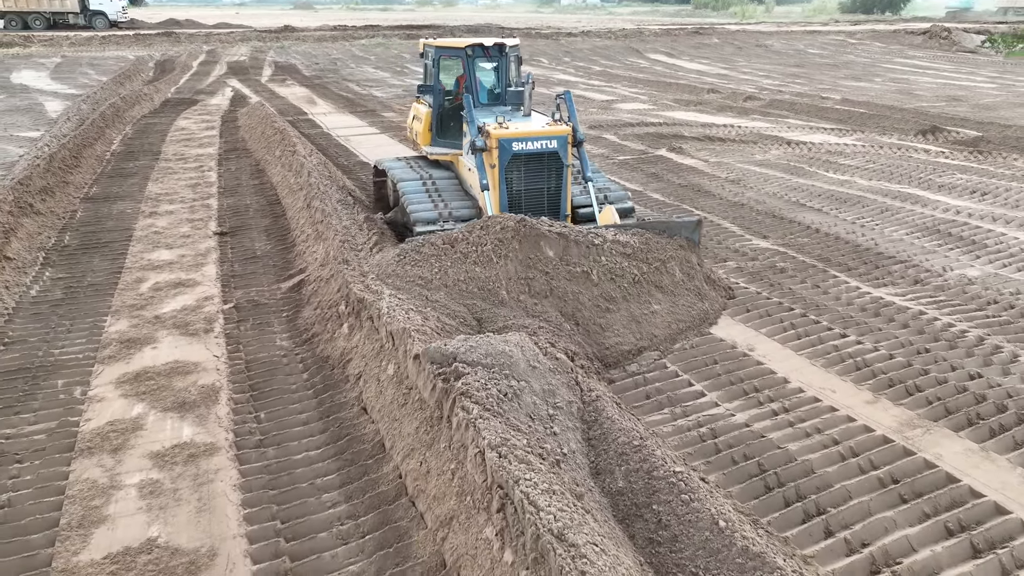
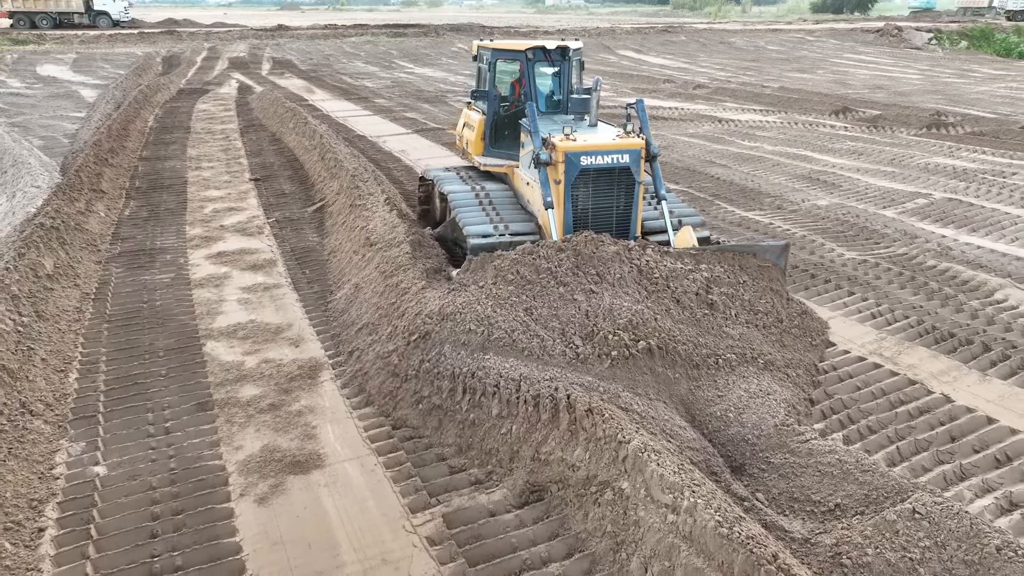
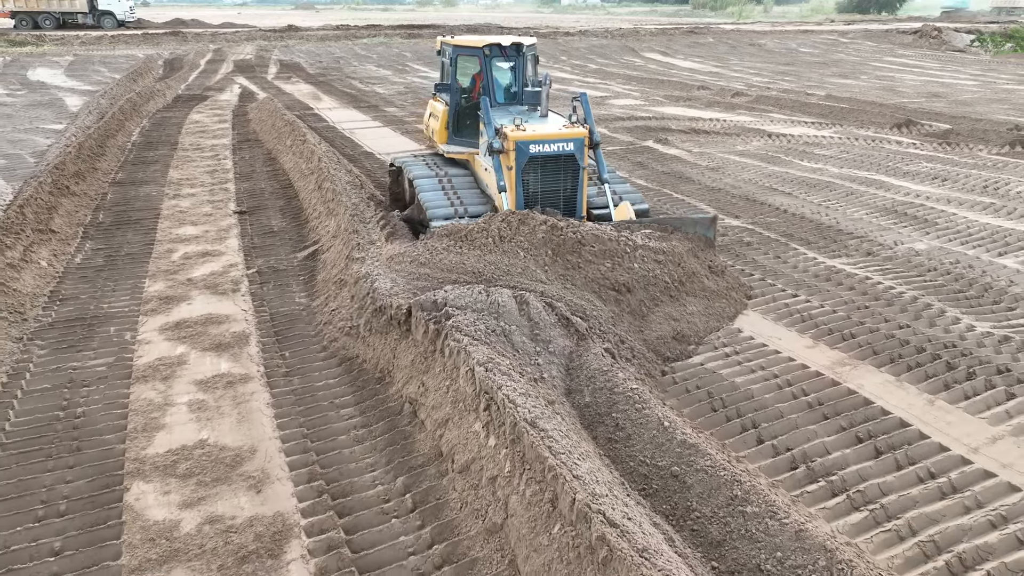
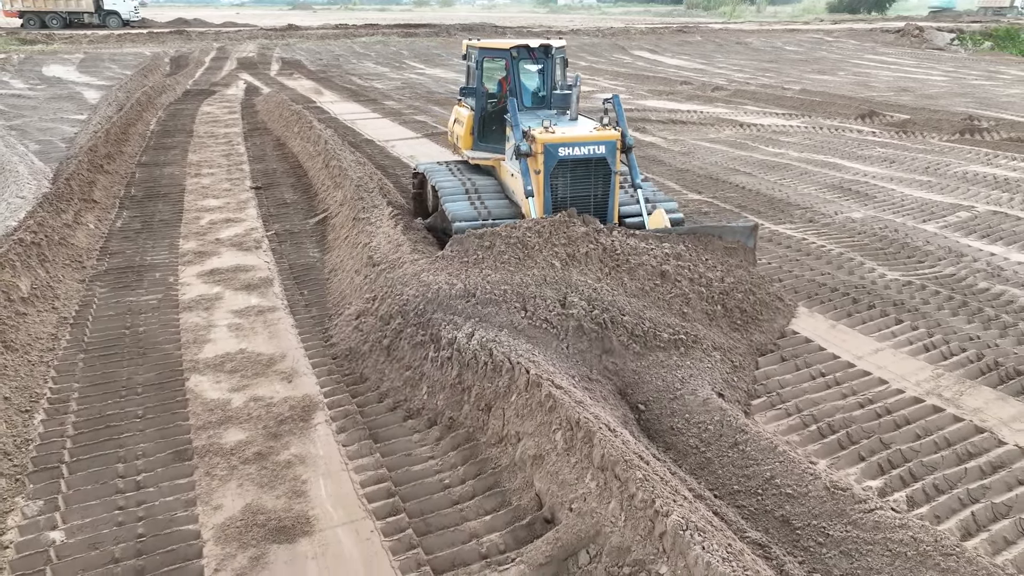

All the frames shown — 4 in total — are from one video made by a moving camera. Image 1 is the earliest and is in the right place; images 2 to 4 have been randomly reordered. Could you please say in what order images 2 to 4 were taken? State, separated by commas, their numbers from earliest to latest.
3, 4, 2
